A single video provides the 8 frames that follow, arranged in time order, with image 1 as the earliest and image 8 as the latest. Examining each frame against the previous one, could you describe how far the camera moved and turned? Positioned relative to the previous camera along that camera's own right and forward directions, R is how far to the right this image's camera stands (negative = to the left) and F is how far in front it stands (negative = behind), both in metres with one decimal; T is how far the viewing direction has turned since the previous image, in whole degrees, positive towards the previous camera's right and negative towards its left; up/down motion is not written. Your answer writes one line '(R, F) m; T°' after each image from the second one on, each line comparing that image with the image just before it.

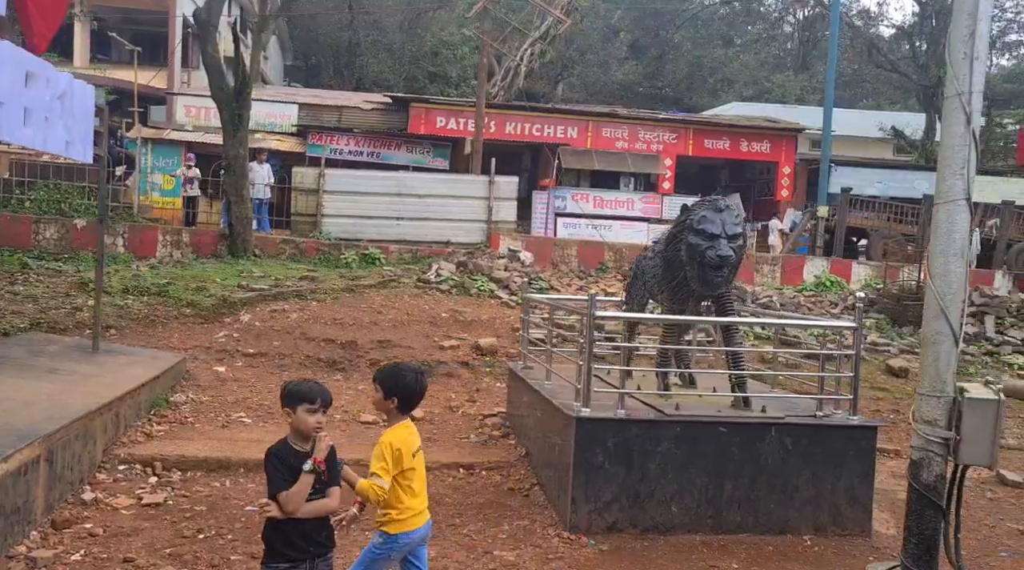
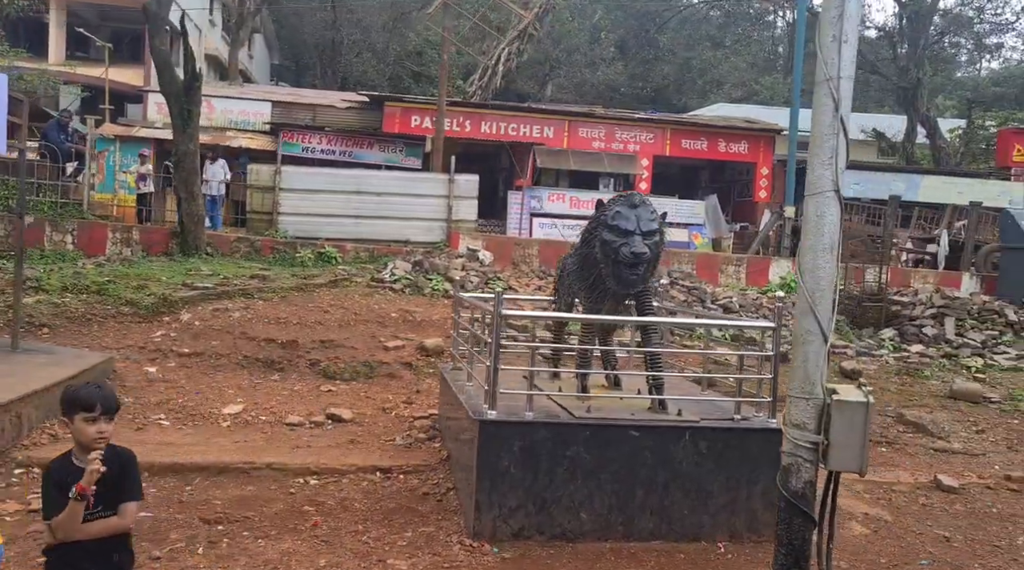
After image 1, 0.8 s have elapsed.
(+0.5, +0.2) m; 0°
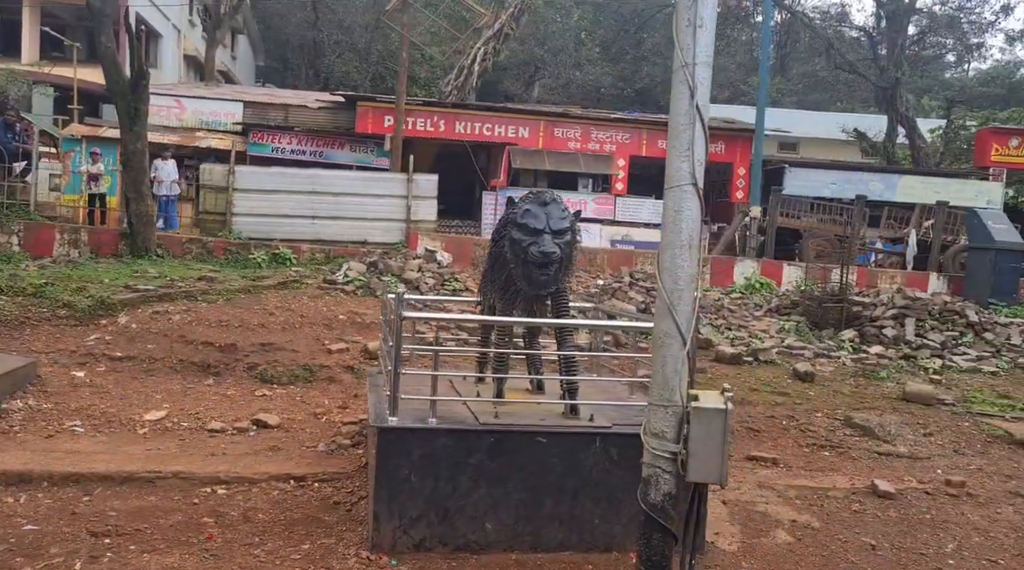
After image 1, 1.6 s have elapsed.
(+0.5, +0.2) m; 0°
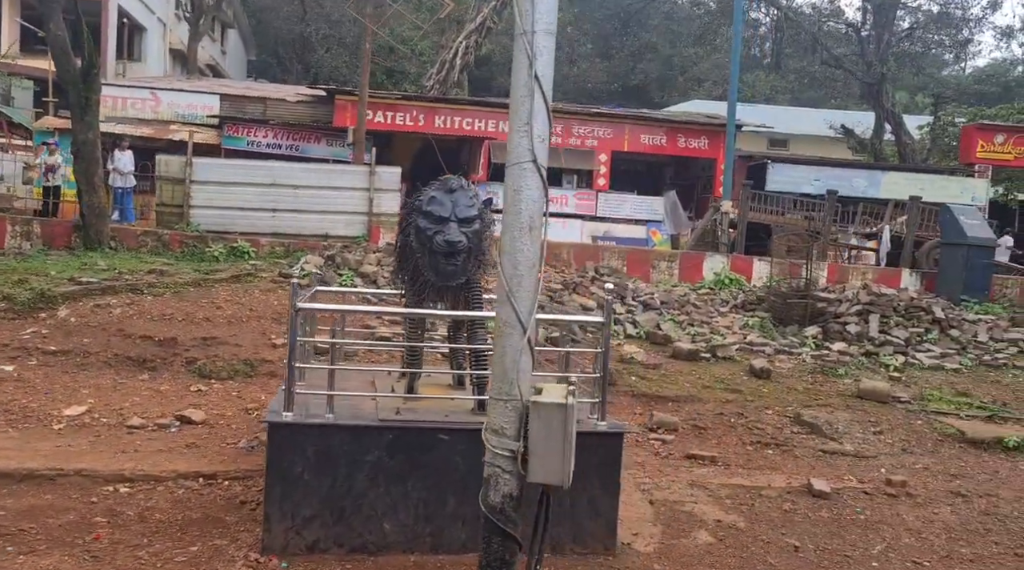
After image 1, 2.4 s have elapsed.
(+0.5, +0.2) m; 0°
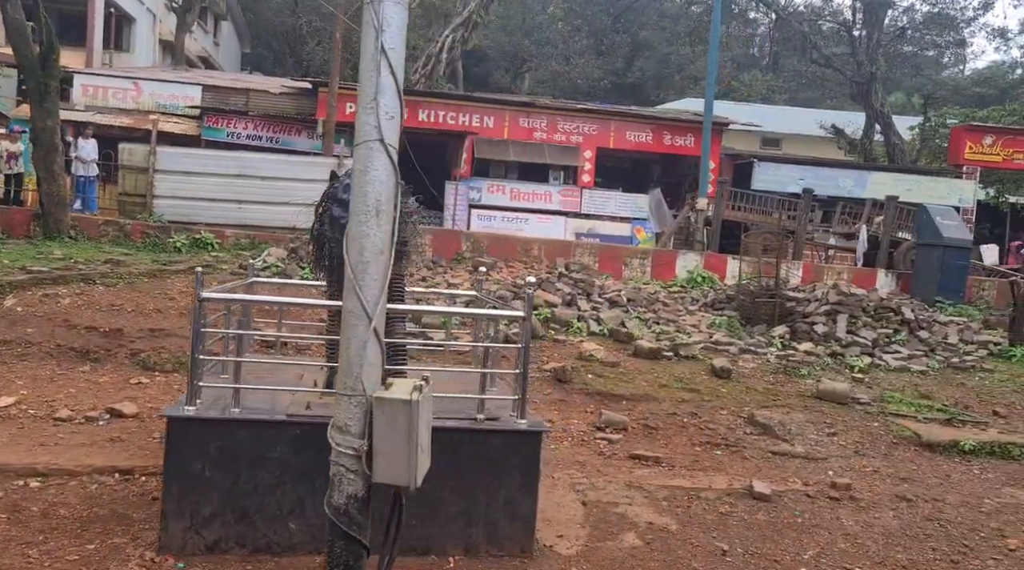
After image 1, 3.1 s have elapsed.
(+0.4, +0.2) m; 0°
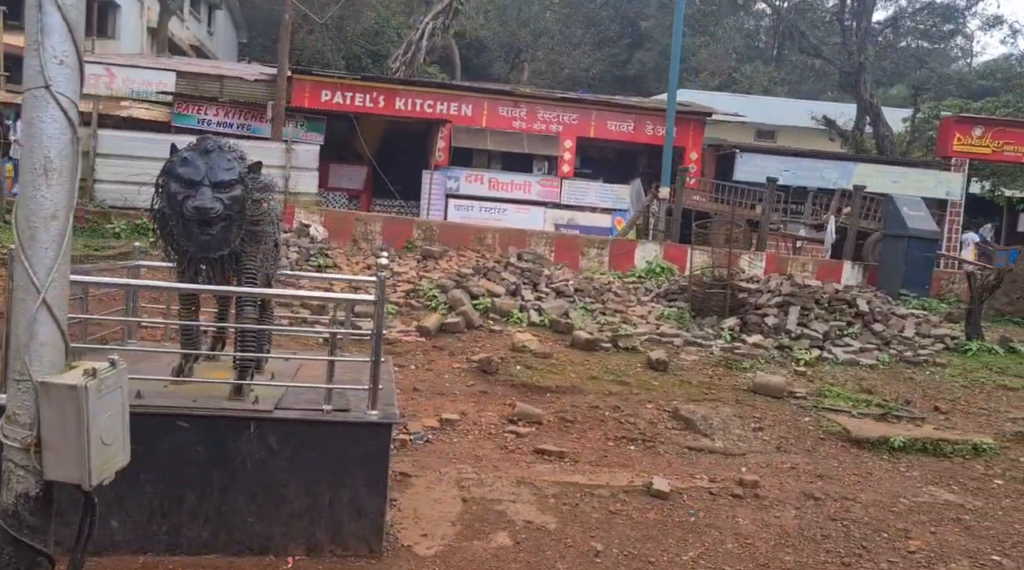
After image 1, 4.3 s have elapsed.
(+0.7, +0.3) m; 0°
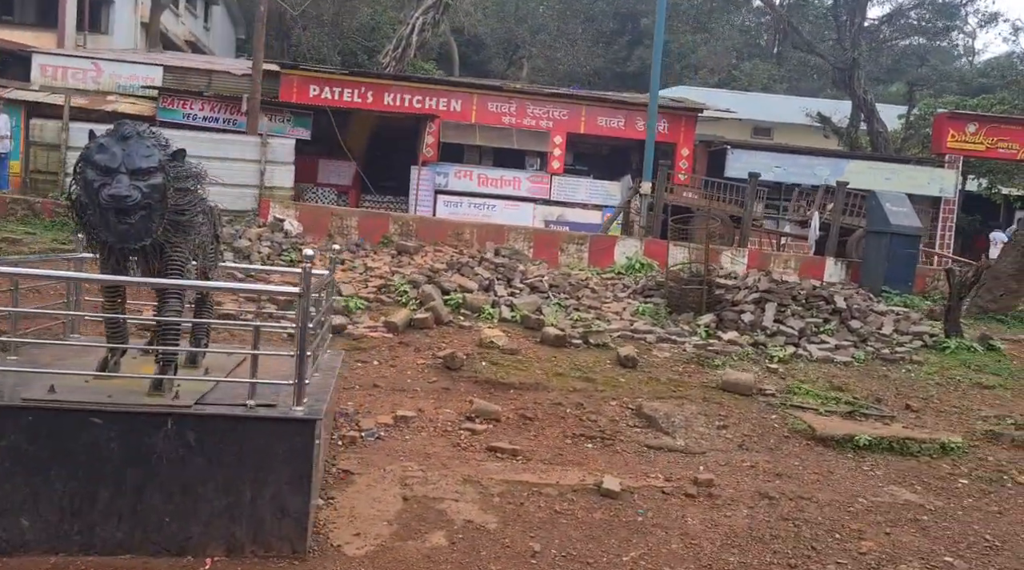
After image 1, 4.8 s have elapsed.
(+0.3, +0.1) m; 0°
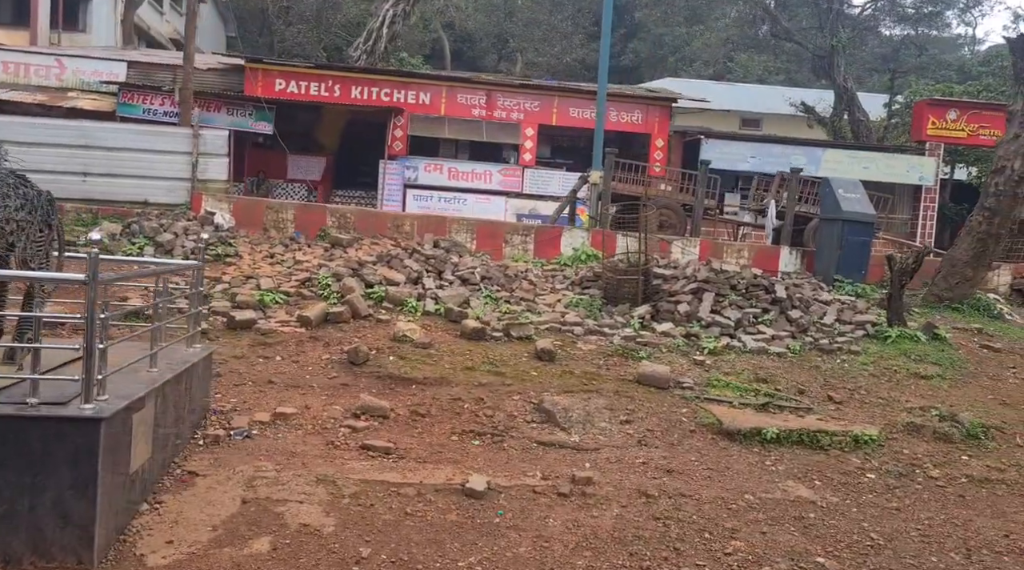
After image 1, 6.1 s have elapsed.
(+0.8, +0.3) m; 0°
